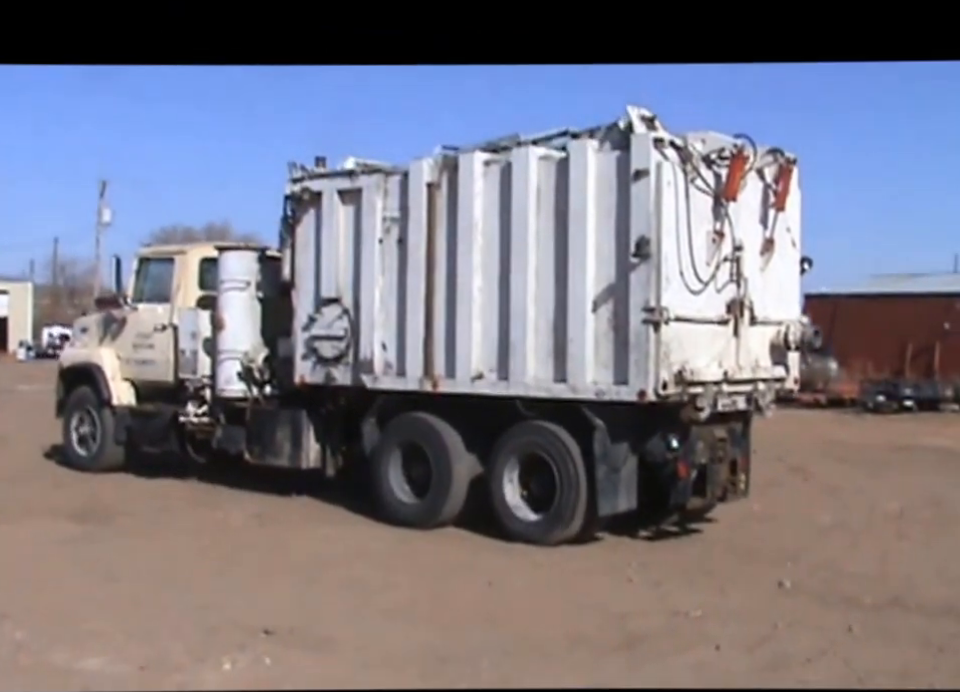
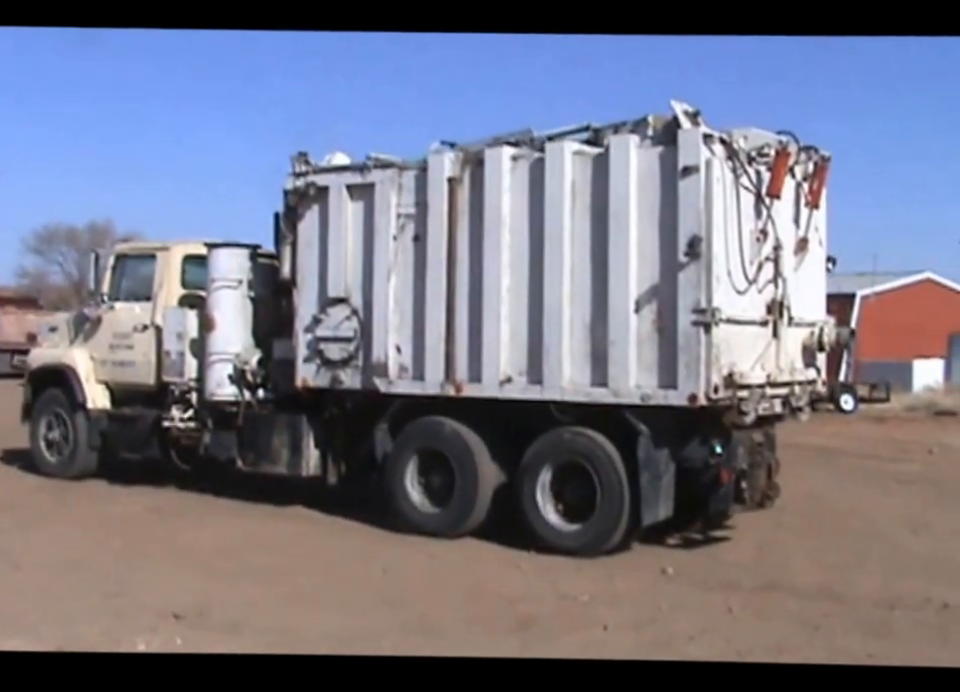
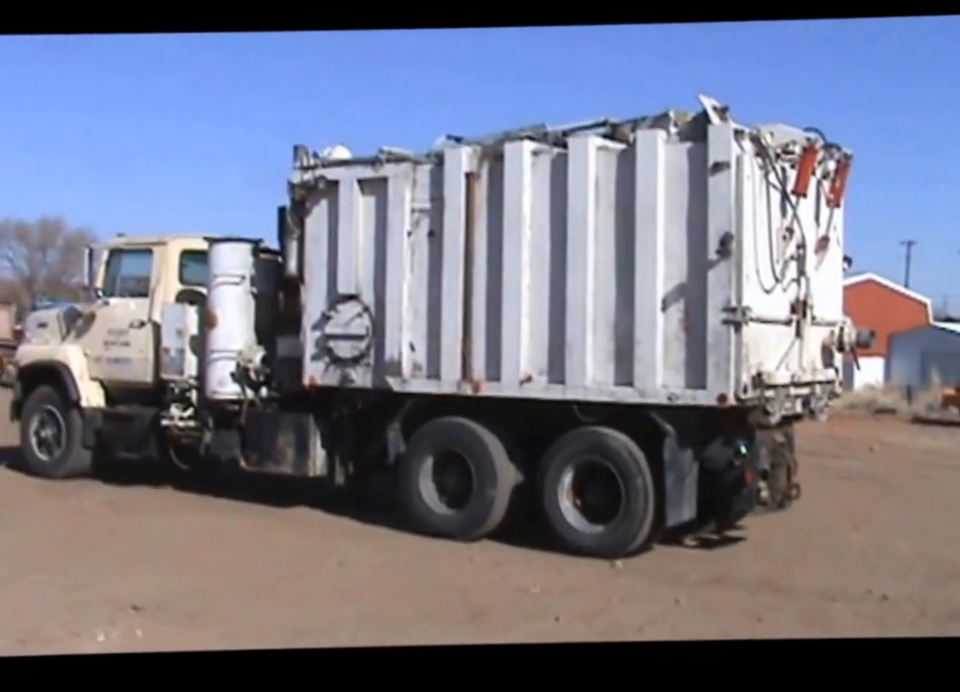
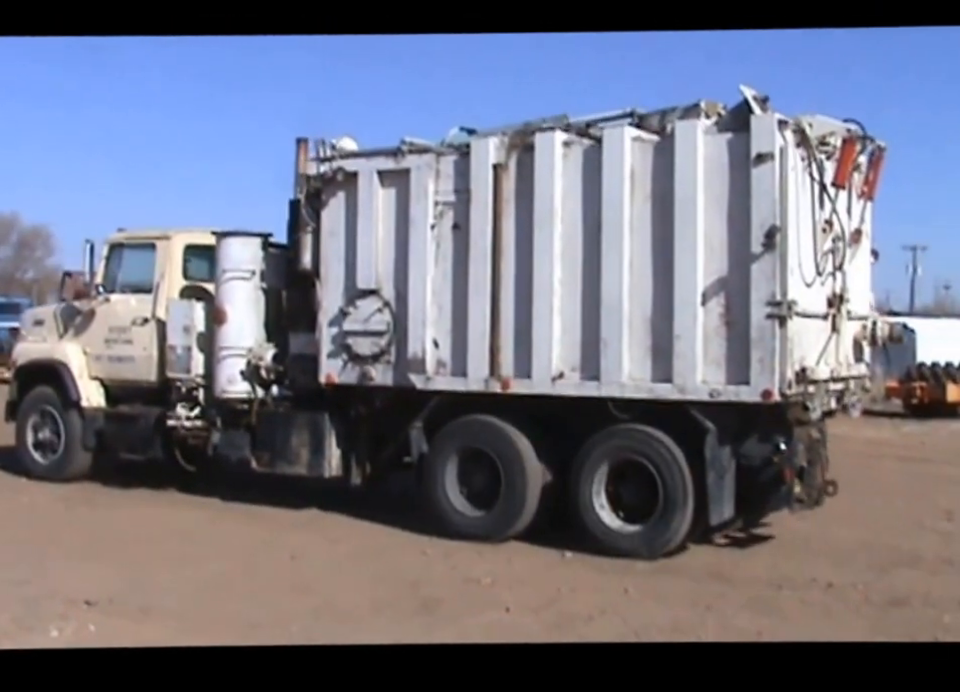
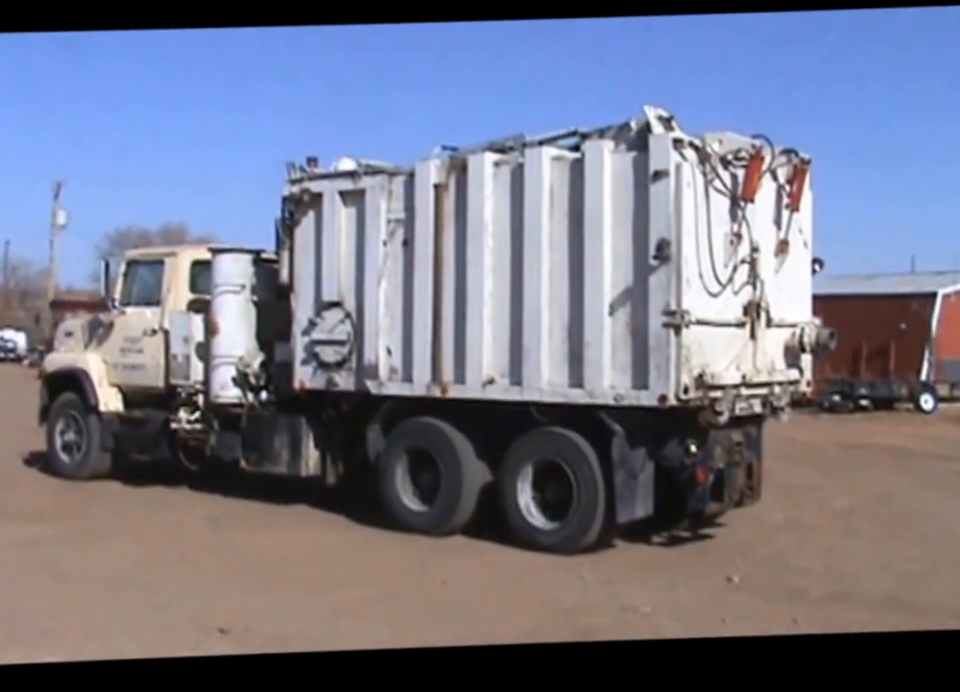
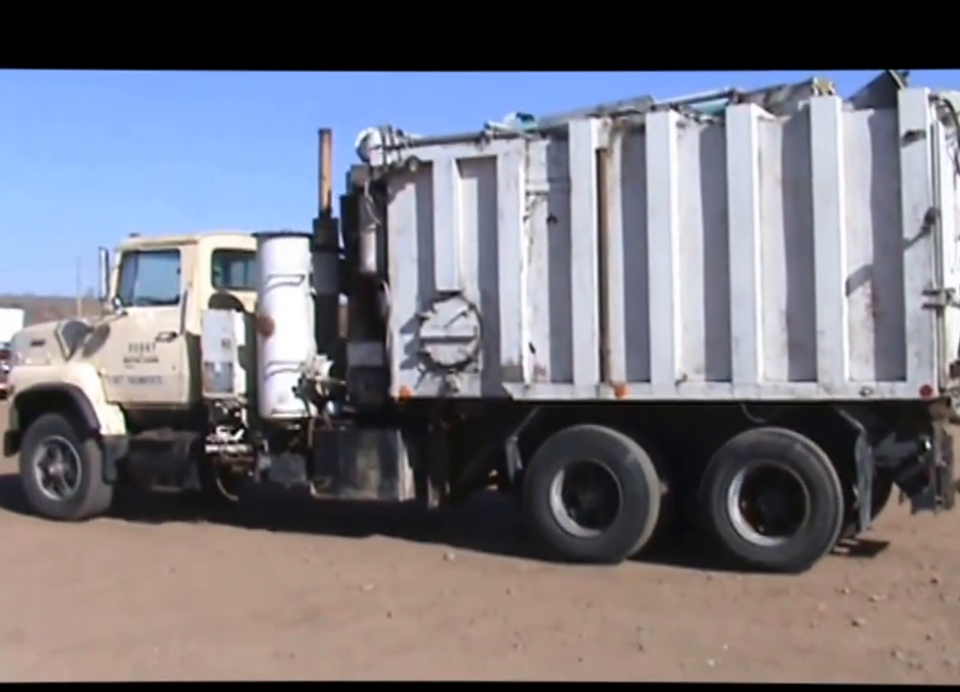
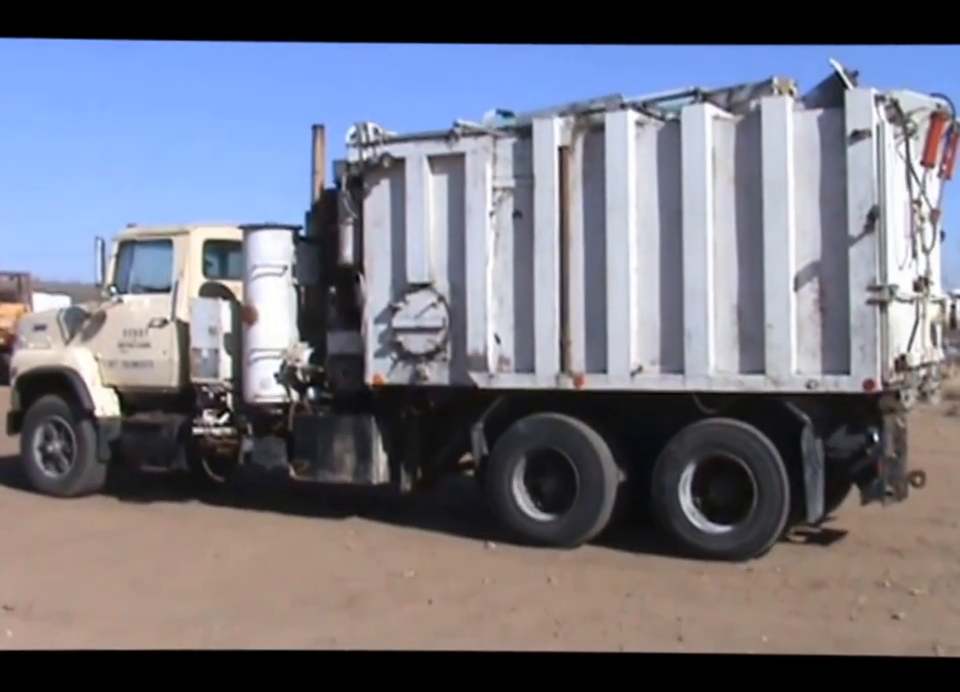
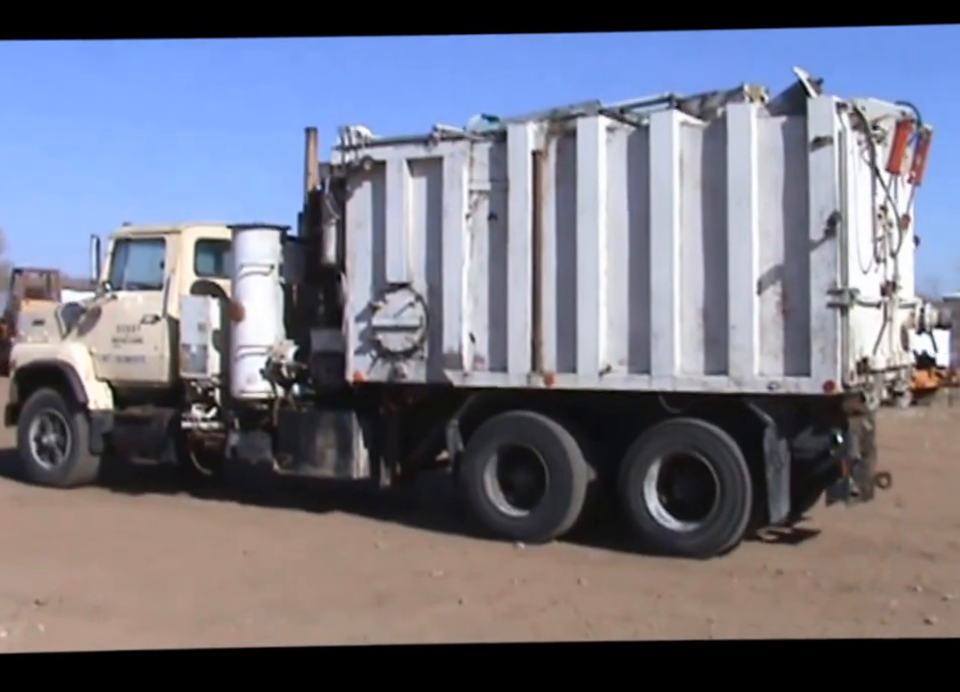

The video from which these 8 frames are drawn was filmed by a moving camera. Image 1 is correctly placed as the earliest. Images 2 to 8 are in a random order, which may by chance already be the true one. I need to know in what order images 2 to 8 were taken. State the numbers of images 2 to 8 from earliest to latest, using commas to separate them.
5, 2, 3, 4, 8, 7, 6
